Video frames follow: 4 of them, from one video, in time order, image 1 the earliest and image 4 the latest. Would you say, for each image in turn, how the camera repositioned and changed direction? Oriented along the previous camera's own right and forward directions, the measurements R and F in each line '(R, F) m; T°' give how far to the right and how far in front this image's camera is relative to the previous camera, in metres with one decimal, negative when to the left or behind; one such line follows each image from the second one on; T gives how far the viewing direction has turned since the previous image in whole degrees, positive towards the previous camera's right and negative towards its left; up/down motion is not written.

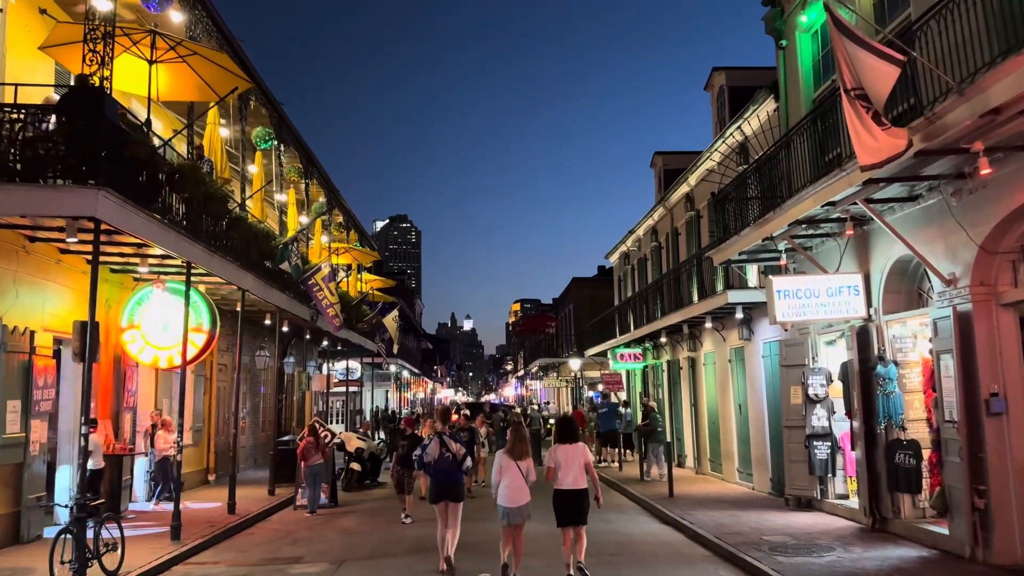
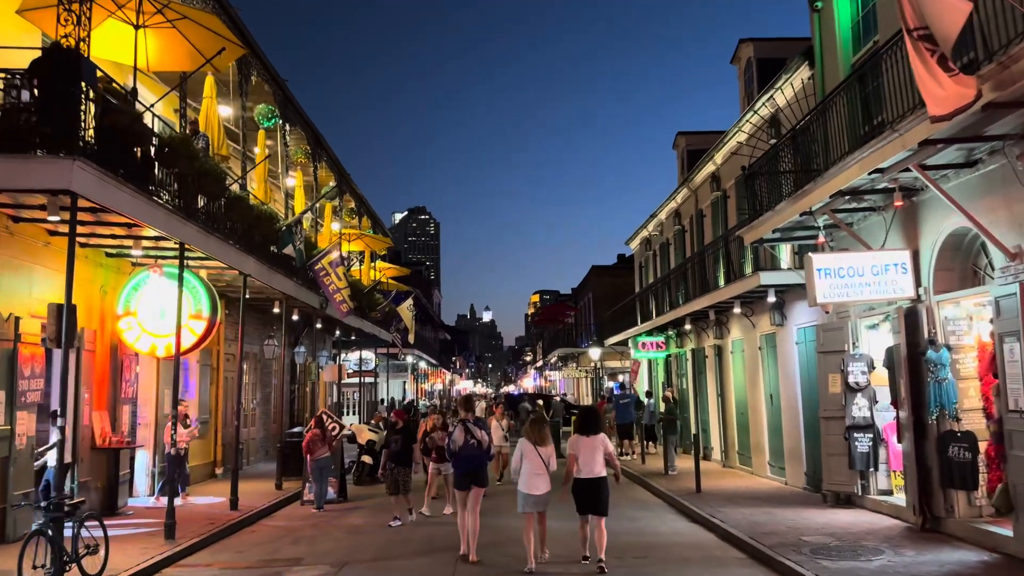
(0.0, +0.8) m; -1°
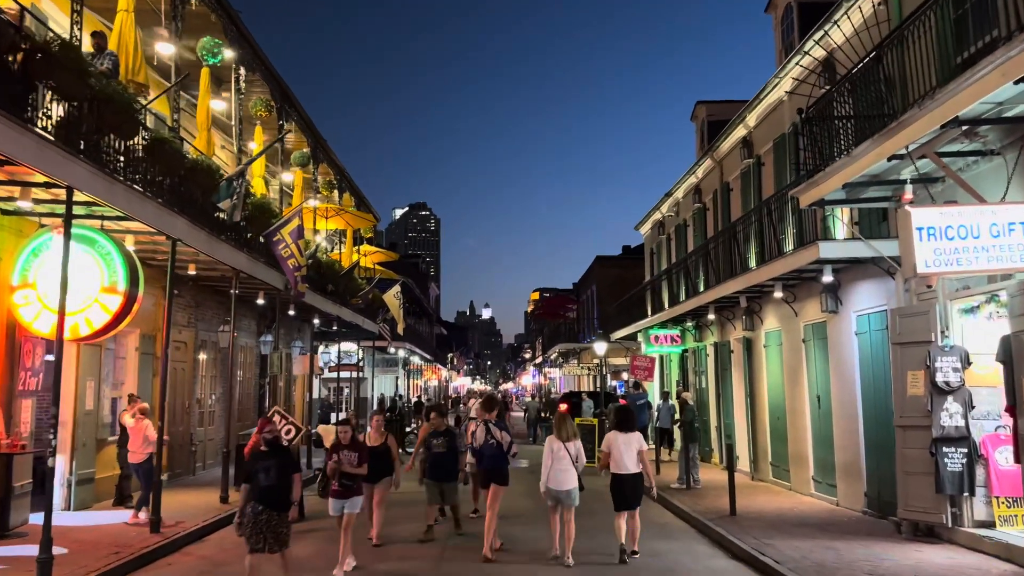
(+0.1, +2.4) m; 0°
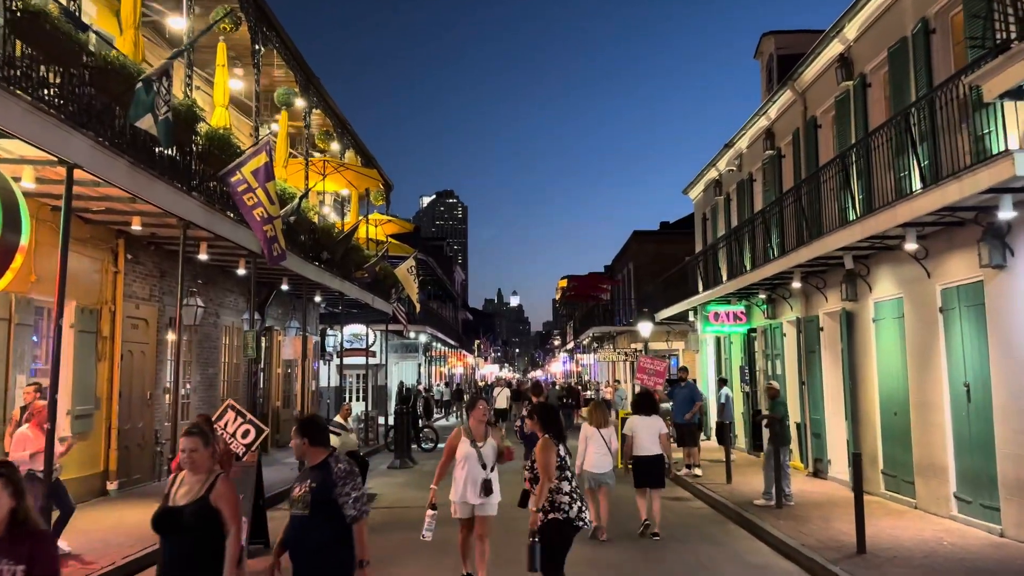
(-0.1, +3.0) m; -2°
